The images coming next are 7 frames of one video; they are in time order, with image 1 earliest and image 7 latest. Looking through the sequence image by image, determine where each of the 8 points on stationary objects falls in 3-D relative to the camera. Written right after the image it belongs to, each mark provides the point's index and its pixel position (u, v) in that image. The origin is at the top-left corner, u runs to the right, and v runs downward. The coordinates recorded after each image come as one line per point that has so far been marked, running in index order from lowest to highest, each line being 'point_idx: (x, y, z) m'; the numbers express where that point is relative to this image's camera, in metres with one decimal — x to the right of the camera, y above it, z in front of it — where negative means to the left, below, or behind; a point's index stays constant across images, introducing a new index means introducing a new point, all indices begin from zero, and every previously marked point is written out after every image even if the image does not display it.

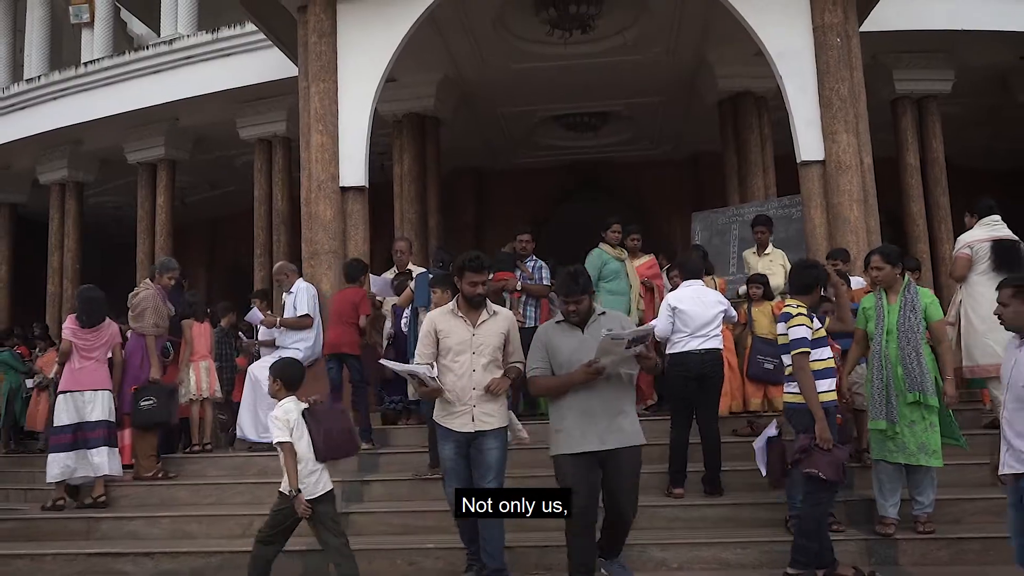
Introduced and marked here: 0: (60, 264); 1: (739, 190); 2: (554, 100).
0: (-6.6, +0.3, +11.9) m
1: (+2.6, +1.1, +9.2) m
2: (+0.5, +2.4, +10.3) m
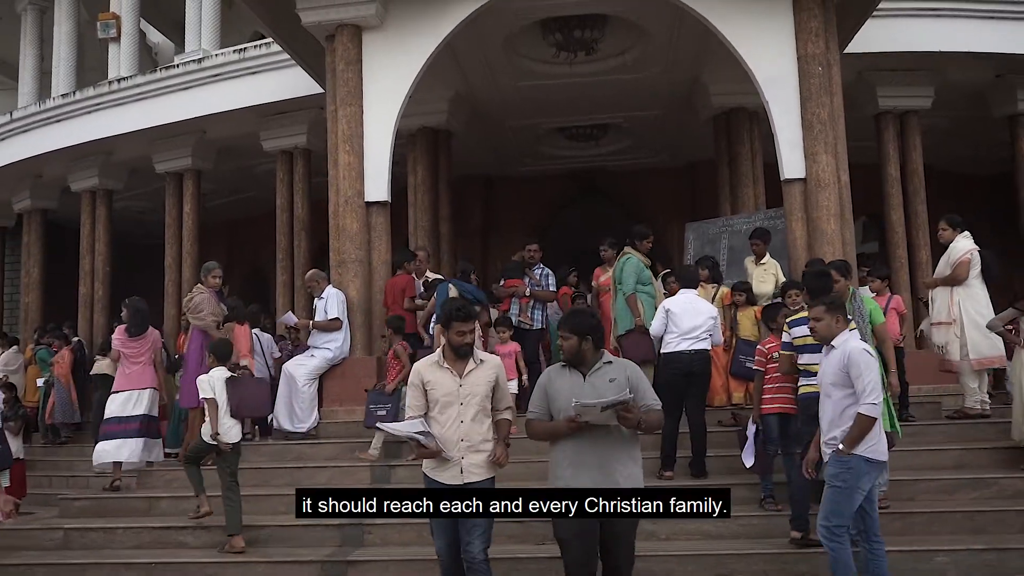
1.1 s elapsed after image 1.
0: (-6.5, +0.3, +12.6) m
1: (+2.6, +1.1, +9.9) m
2: (+0.6, +2.3, +10.9) m
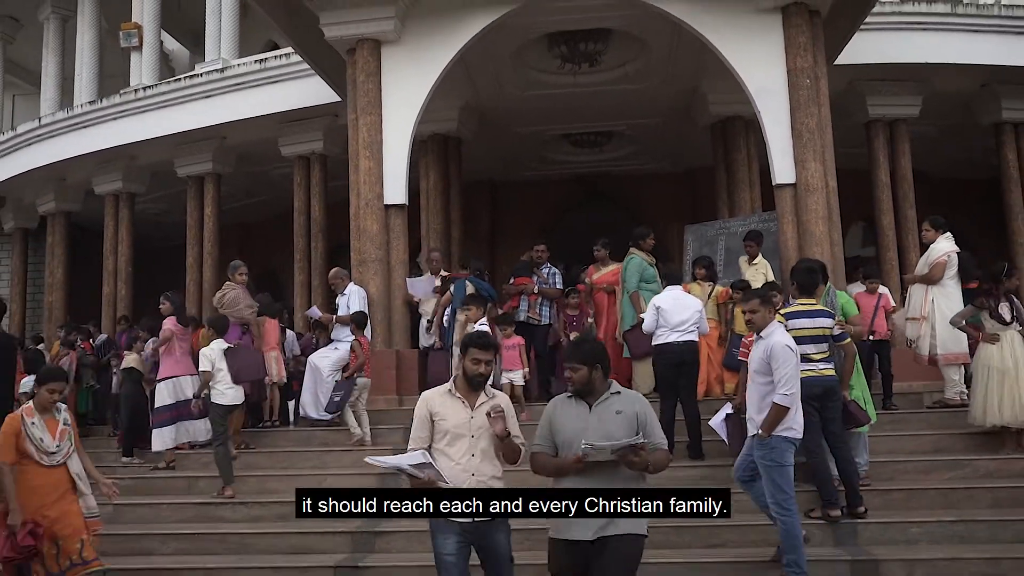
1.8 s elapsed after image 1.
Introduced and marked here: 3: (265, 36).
0: (-6.4, +0.3, +13.1) m
1: (+2.7, +1.1, +10.4) m
2: (+0.7, +2.3, +11.4) m
3: (-4.9, +5.0, +16.2) m
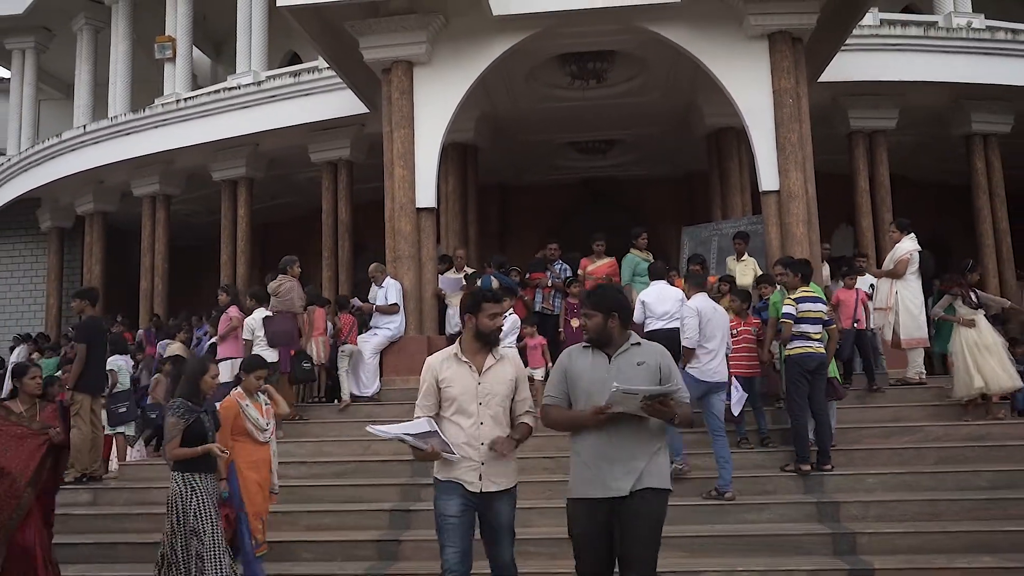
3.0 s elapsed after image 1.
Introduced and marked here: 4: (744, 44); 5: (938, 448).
0: (-6.2, +0.4, +14.1) m
1: (+2.9, +1.1, +11.4) m
2: (+0.9, +2.4, +12.4) m
3: (-4.7, +5.1, +17.2) m
4: (+2.5, +2.6, +8.7) m
5: (+3.3, -1.2, +6.3) m
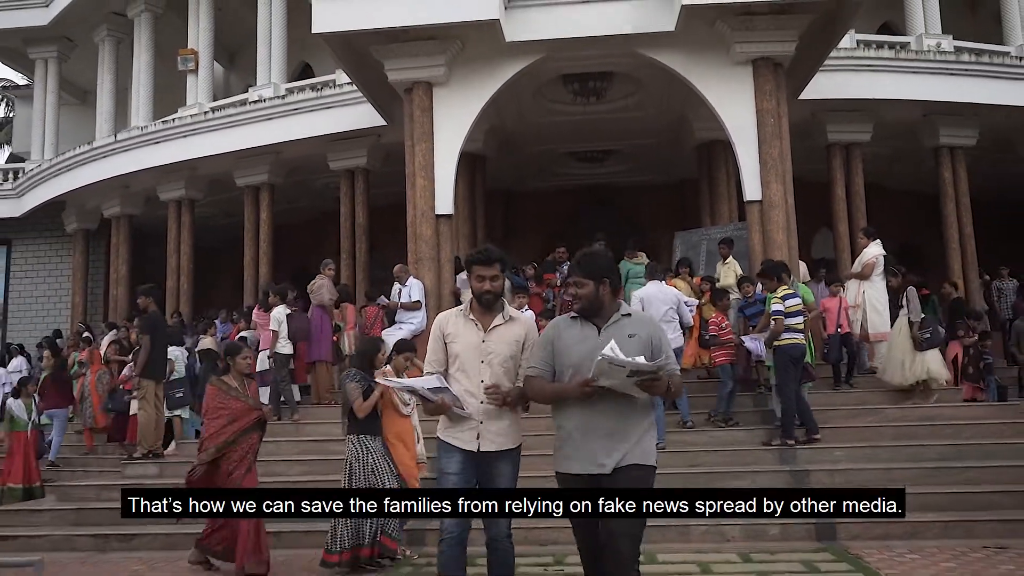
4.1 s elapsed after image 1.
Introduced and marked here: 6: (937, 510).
0: (-6.2, +0.4, +15.0) m
1: (+3.0, +1.1, +12.4) m
2: (+0.9, +2.4, +13.4) m
3: (-4.7, +5.1, +18.1) m
4: (+2.6, +2.6, +9.7) m
5: (+3.4, -1.2, +7.3) m
6: (+3.2, -1.7, +6.3) m
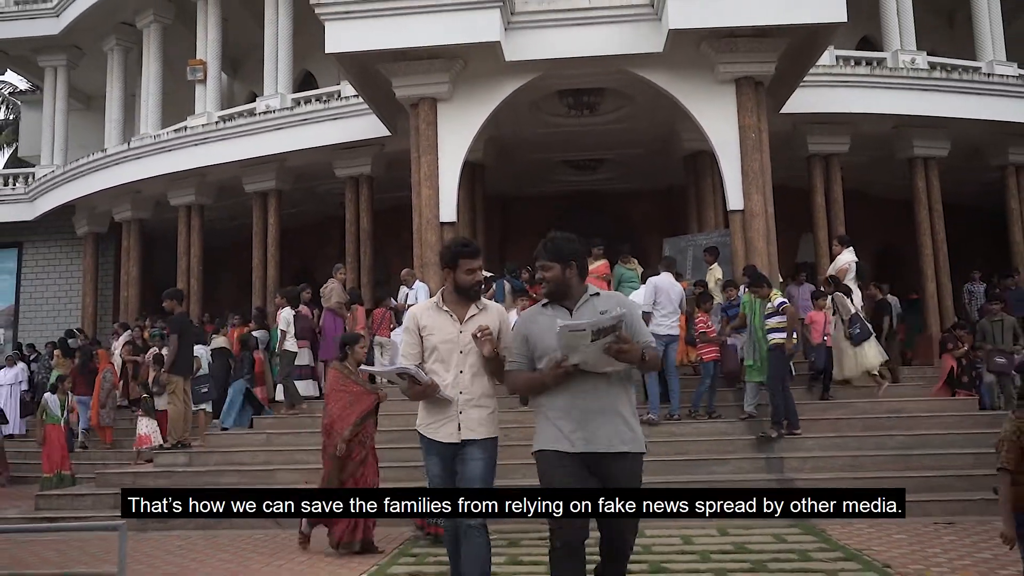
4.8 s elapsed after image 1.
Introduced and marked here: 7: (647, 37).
0: (-6.2, +0.4, +15.6) m
1: (+3.0, +1.1, +13.1) m
2: (+0.9, +2.4, +14.1) m
3: (-4.8, +5.0, +18.7) m
4: (+2.6, +2.6, +10.4) m
5: (+3.4, -1.3, +8.1) m
6: (+3.3, -1.7, +7.0) m
7: (+1.7, +3.1, +10.2) m
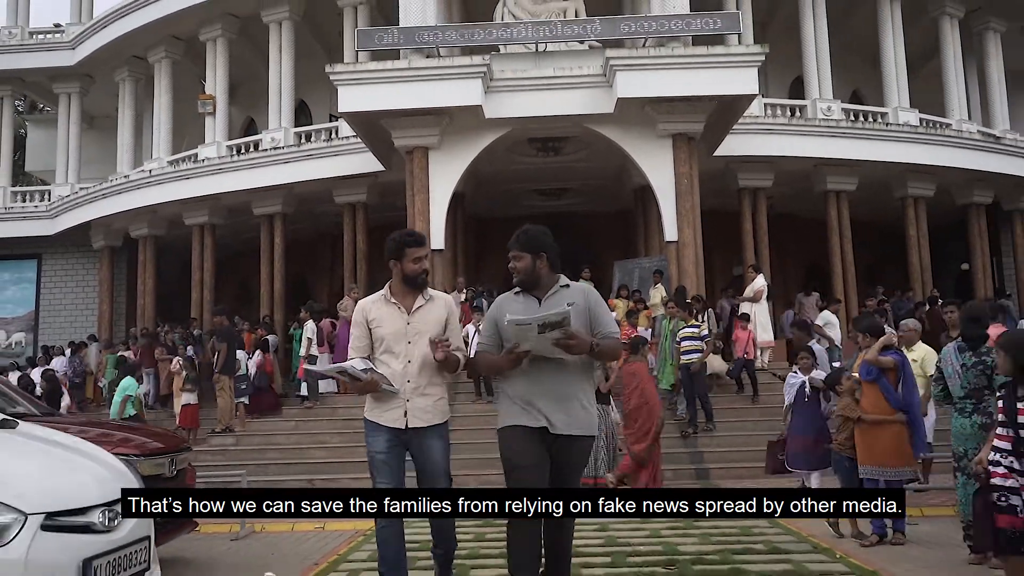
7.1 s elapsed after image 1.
0: (-6.8, +0.2, +17.7) m
1: (+2.5, +0.8, +15.5) m
2: (+0.4, +2.1, +16.4) m
3: (-5.4, +4.8, +20.8) m
4: (+2.2, +2.3, +12.8) m
5: (+3.2, -1.5, +10.5) m
6: (+3.0, -2.0, +9.4) m
7: (+1.4, +2.9, +12.6) m
